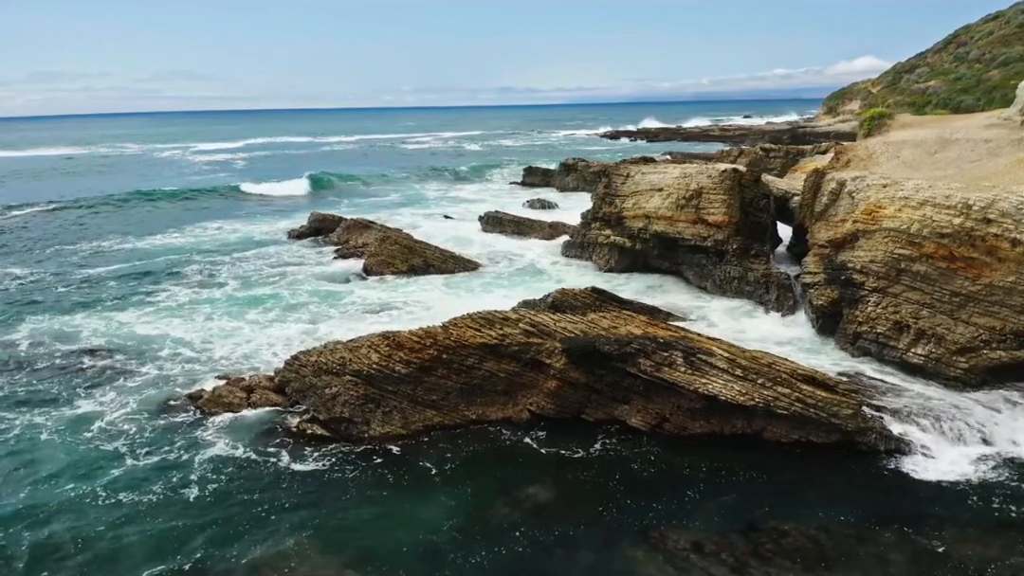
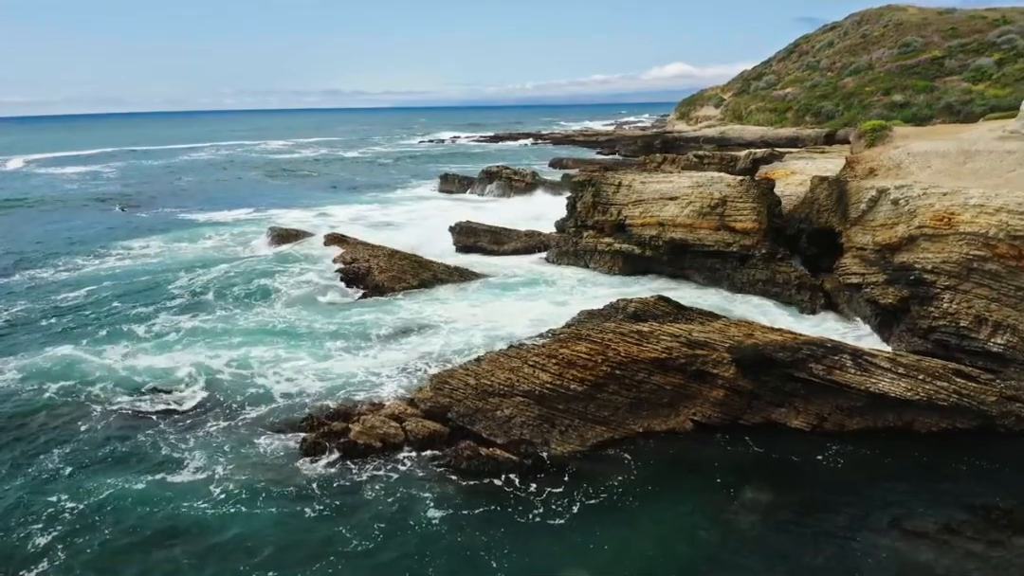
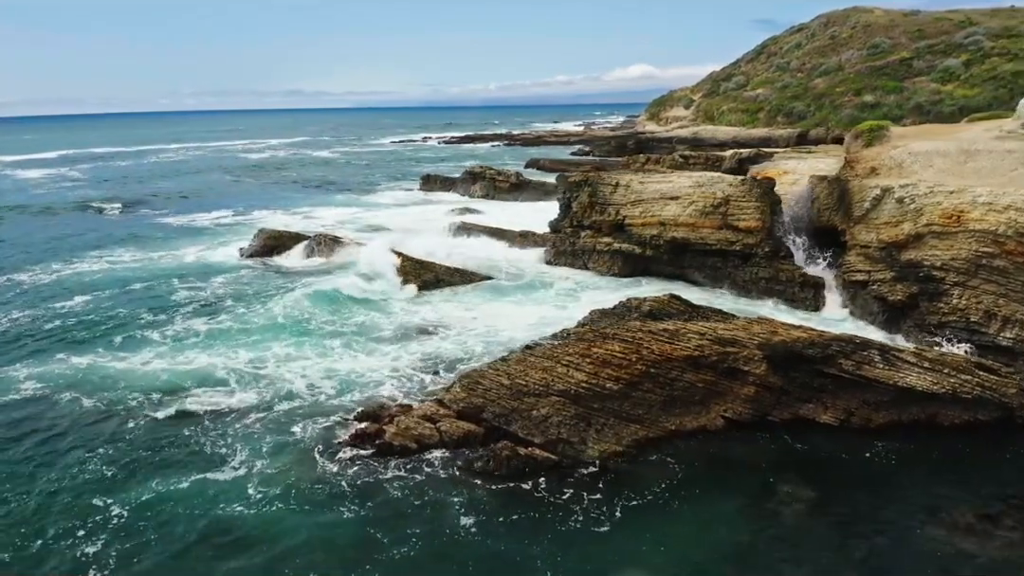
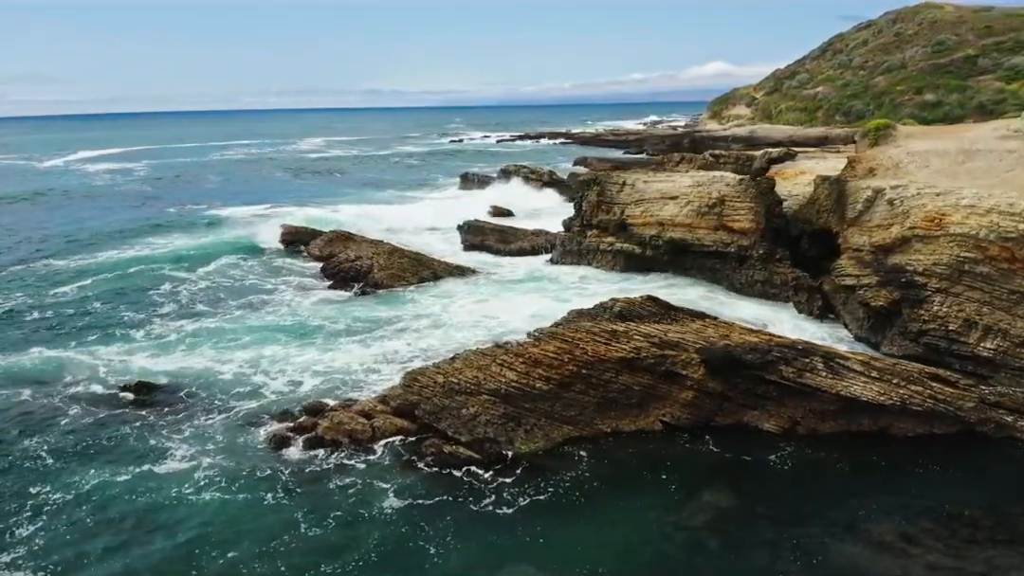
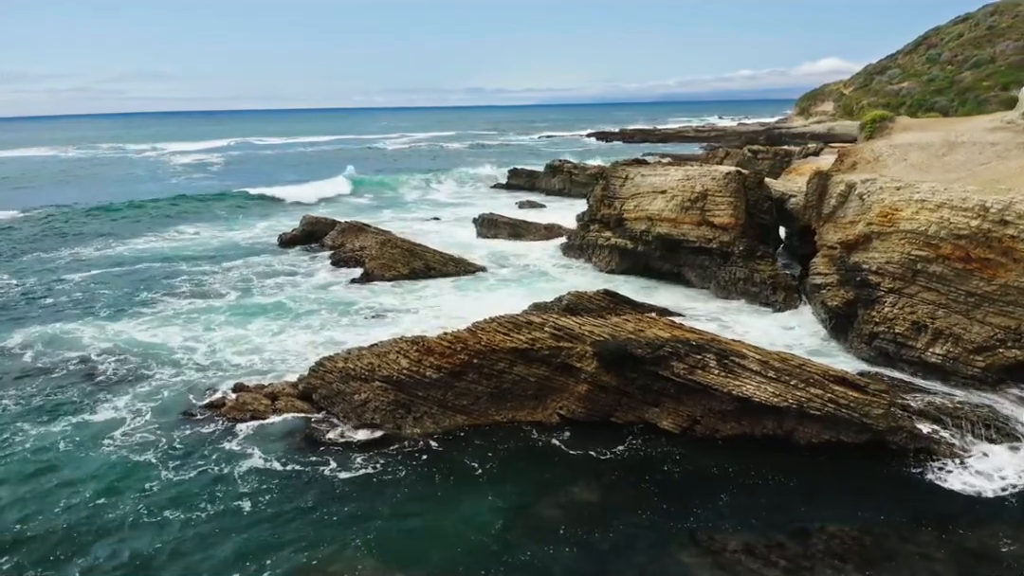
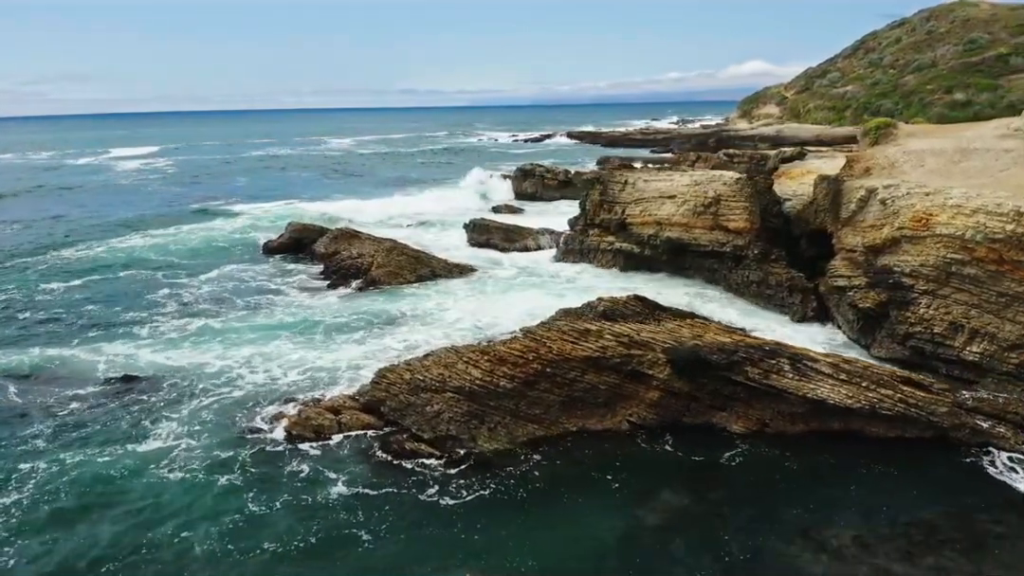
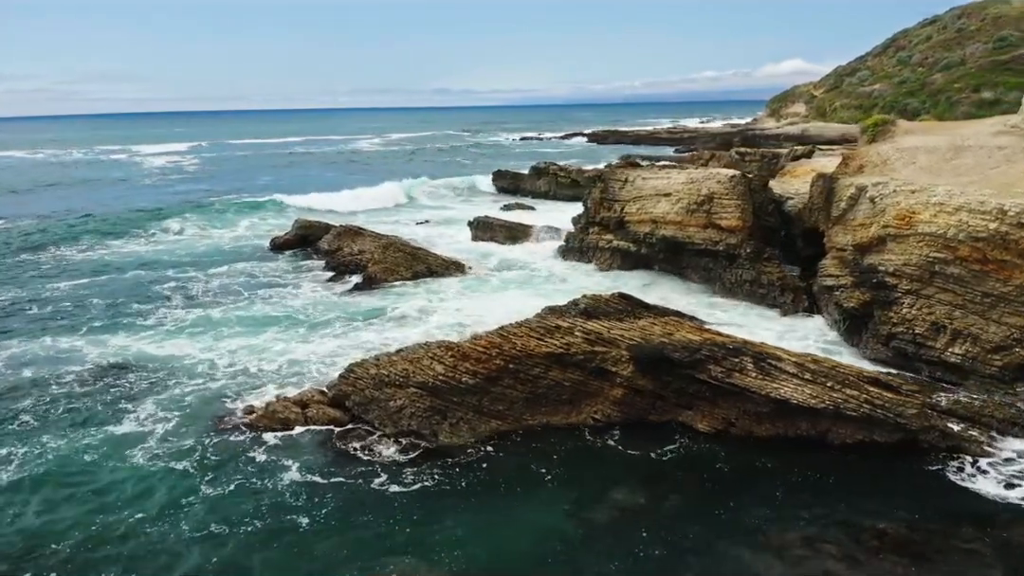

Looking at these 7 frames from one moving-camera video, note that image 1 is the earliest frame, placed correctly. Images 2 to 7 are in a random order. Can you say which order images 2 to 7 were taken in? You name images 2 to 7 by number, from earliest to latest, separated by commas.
5, 7, 6, 4, 2, 3
